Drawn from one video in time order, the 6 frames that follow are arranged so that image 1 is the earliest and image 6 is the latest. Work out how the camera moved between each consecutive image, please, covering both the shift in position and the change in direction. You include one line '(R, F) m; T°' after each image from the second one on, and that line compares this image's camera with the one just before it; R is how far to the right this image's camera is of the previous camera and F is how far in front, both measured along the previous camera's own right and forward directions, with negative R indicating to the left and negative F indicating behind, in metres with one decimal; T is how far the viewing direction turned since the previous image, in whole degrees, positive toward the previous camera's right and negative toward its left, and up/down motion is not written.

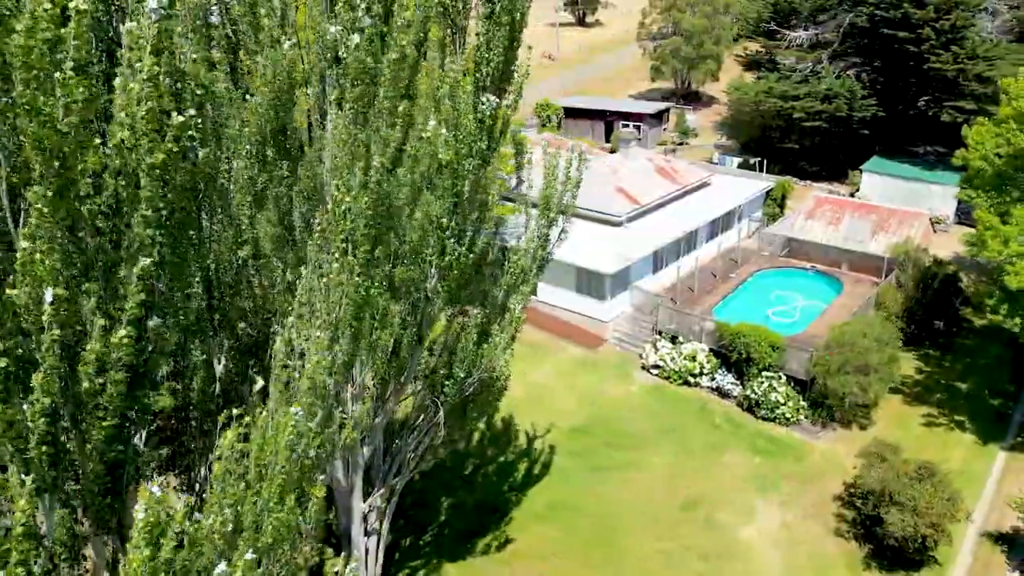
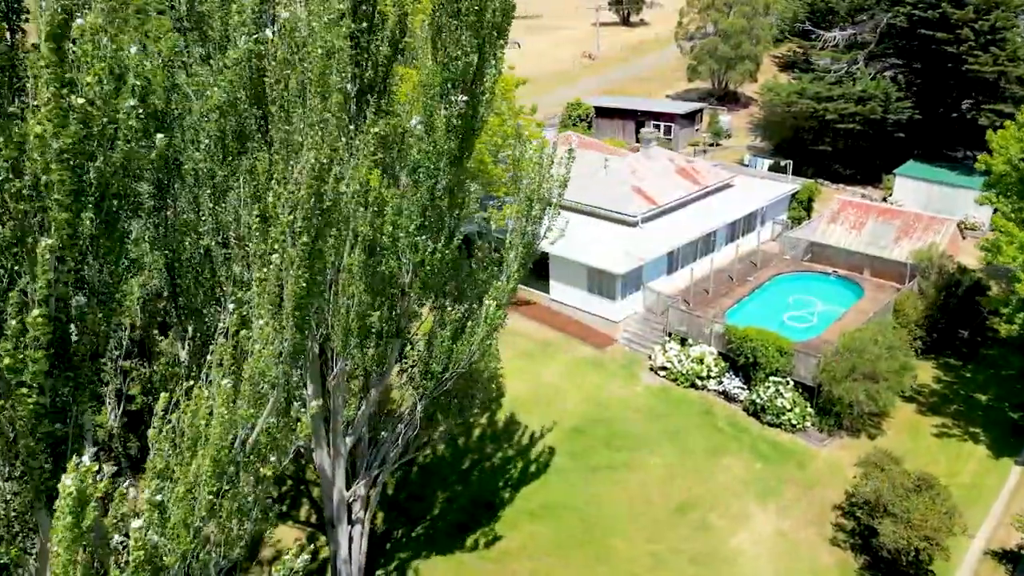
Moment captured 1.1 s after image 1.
(+1.2, 0.0) m; -3°
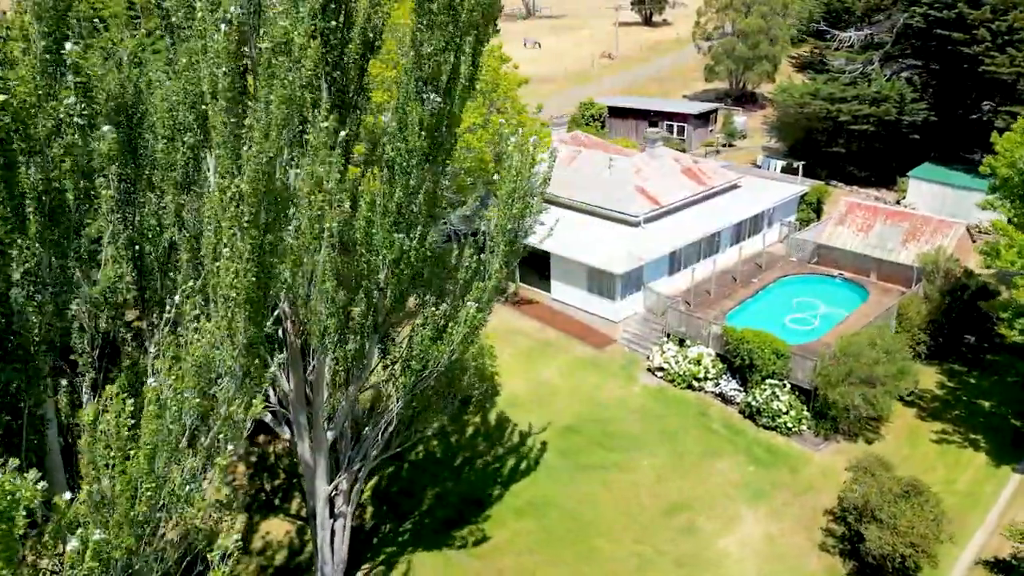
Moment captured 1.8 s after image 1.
(+0.8, 0.0) m; -2°
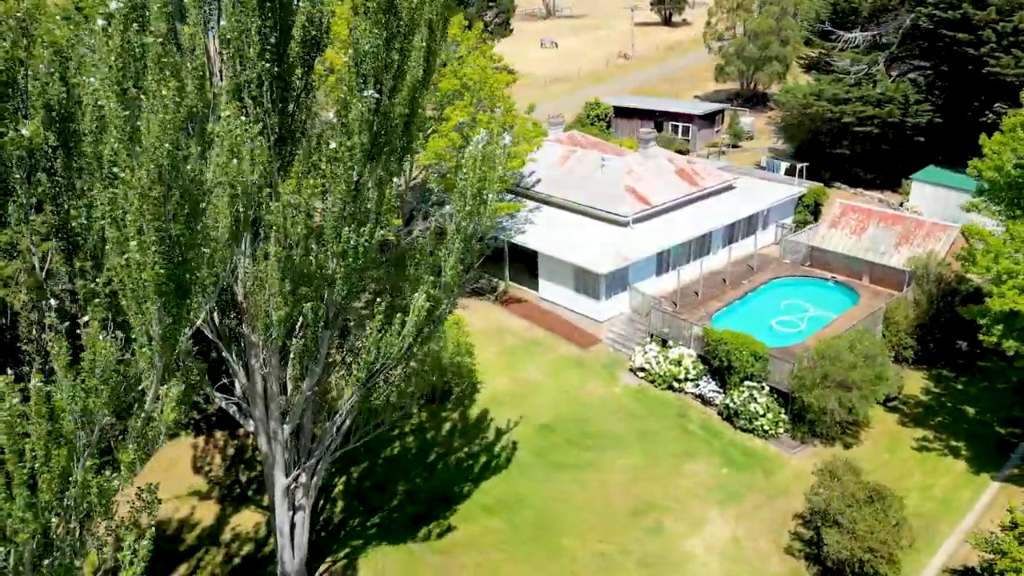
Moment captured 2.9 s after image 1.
(+1.3, 0.0) m; -2°
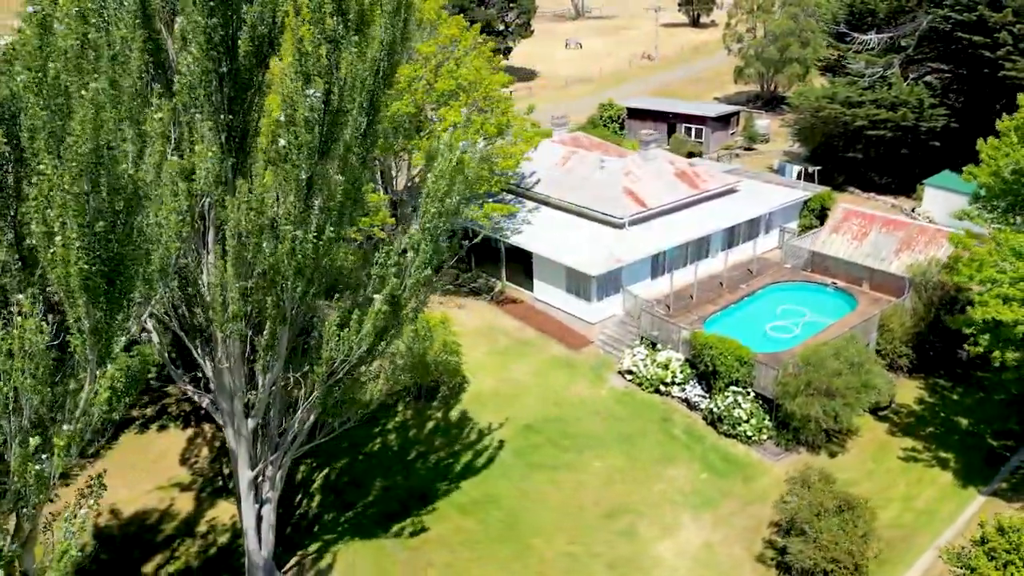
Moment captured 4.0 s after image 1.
(+1.4, 0.0) m; -2°
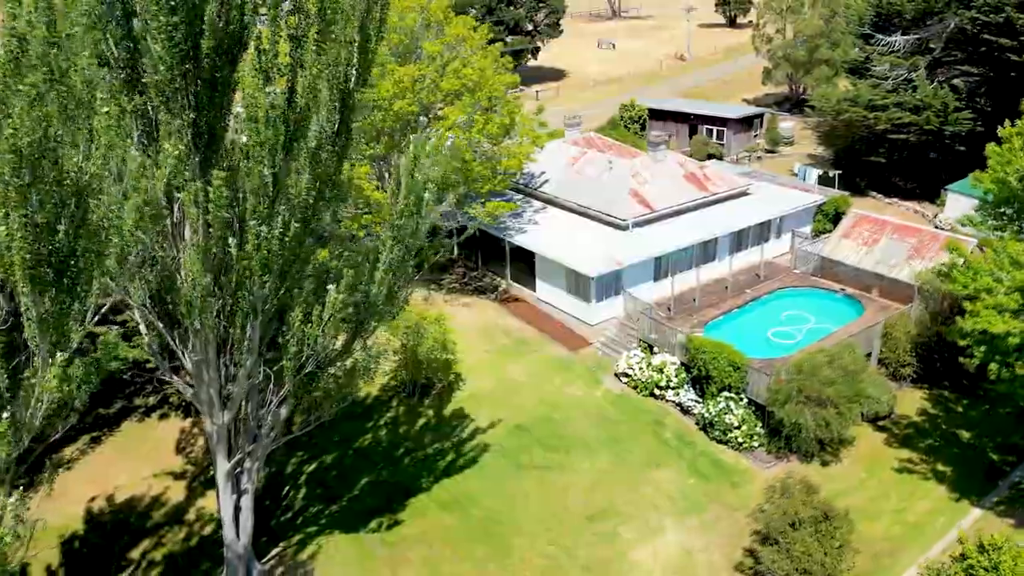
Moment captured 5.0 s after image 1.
(+1.3, 0.0) m; -3°
